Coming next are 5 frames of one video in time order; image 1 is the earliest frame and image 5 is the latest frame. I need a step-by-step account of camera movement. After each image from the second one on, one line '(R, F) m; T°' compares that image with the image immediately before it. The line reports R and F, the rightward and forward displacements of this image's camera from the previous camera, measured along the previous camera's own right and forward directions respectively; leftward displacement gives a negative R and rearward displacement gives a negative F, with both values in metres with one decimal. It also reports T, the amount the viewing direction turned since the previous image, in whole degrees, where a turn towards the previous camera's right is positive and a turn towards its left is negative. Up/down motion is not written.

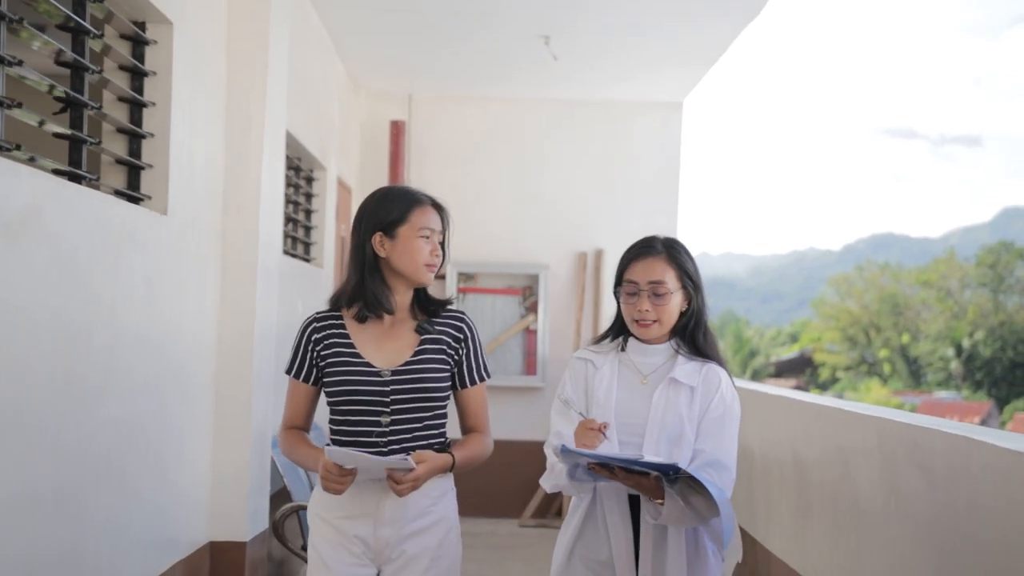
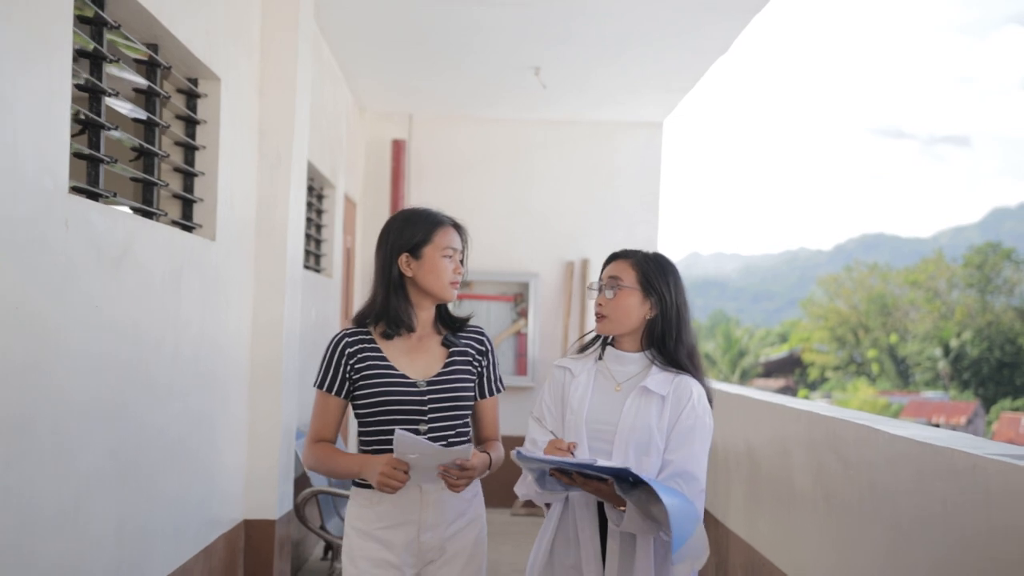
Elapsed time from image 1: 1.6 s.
(0.0, -0.6) m; +1°
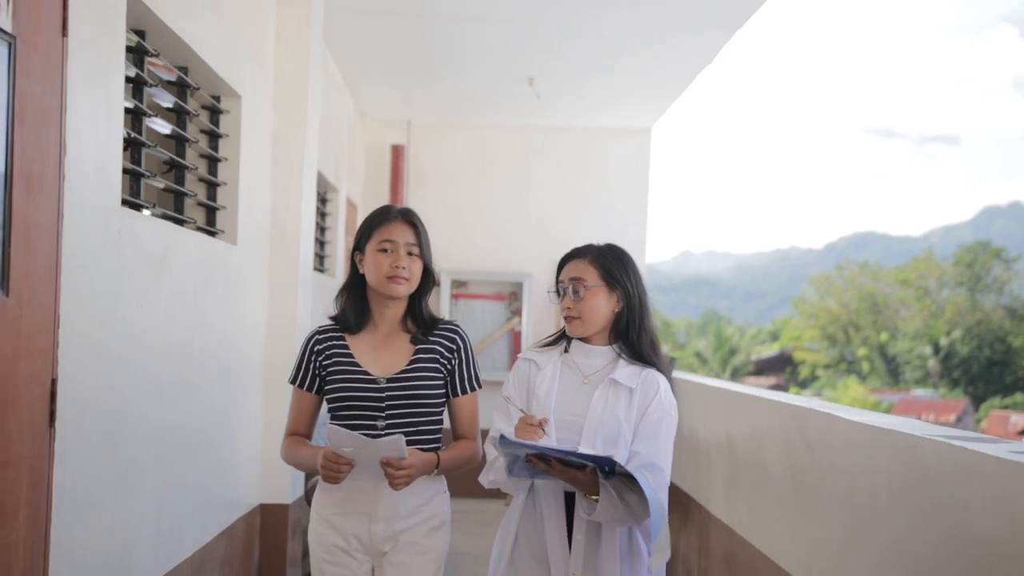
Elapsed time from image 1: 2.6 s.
(0.0, -0.3) m; 0°
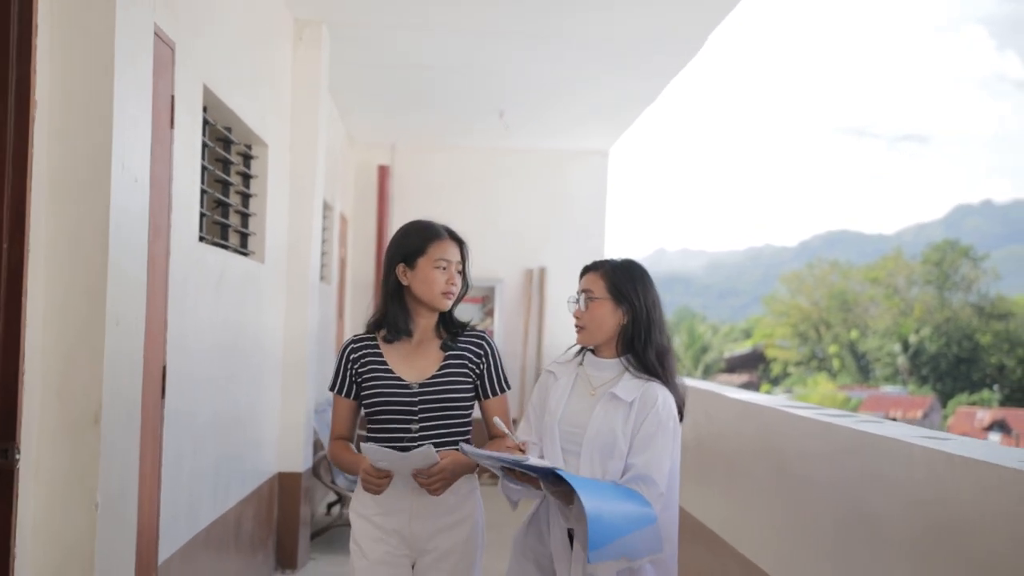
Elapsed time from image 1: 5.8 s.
(0.0, -1.0) m; +1°
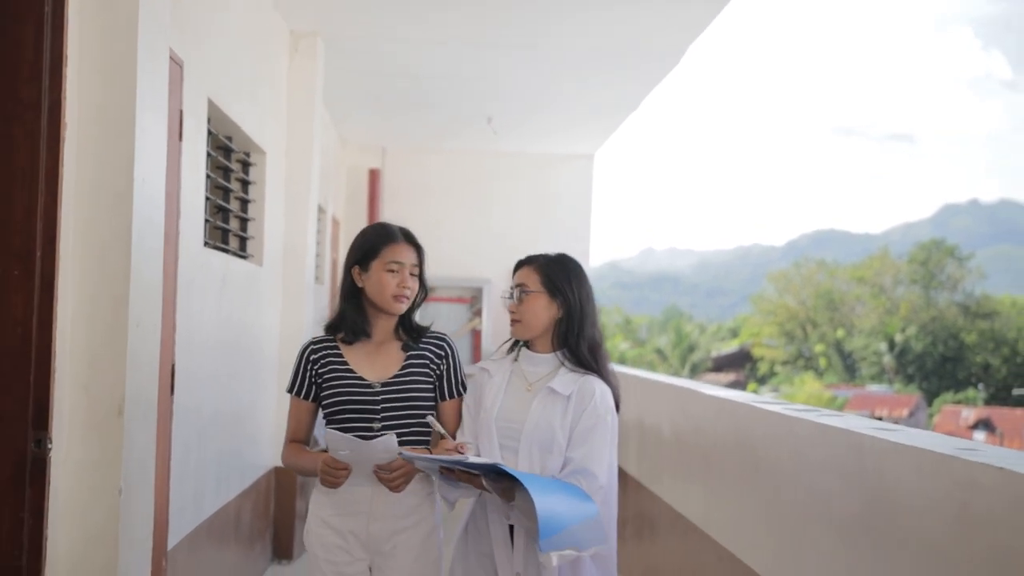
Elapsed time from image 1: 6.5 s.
(0.0, -0.2) m; +1°
